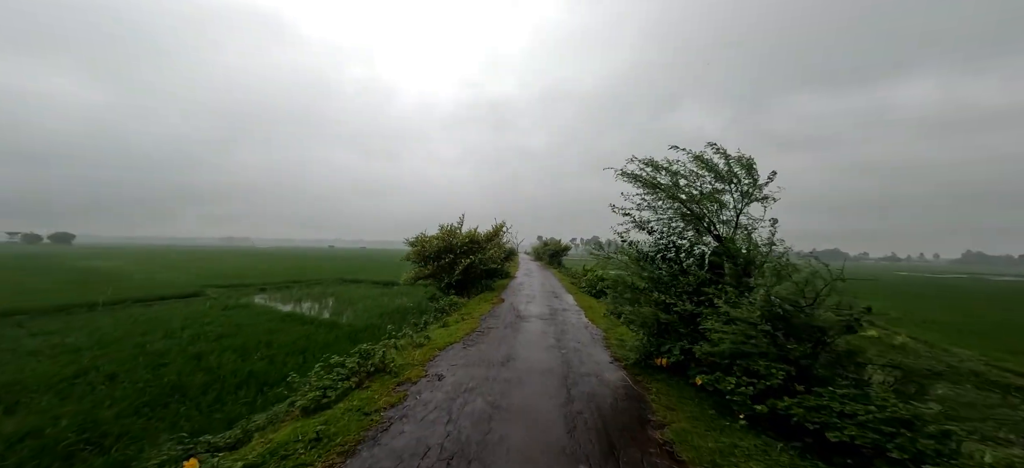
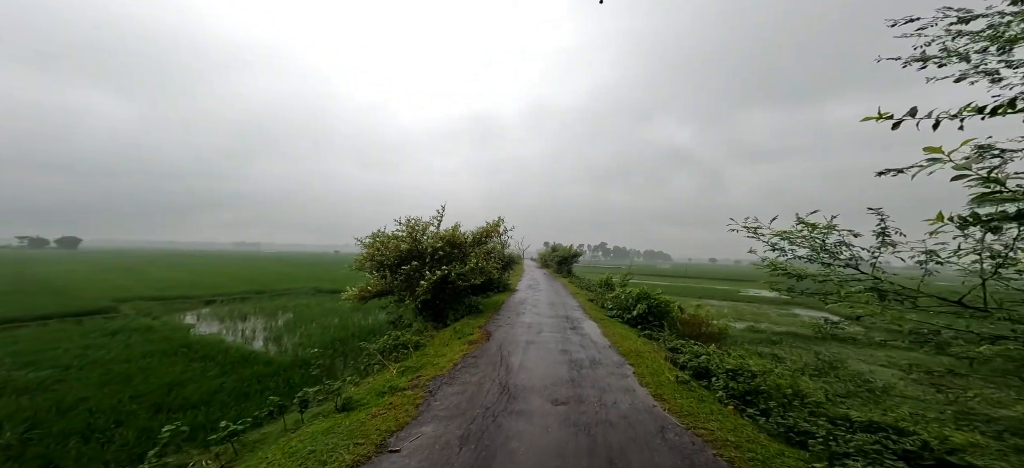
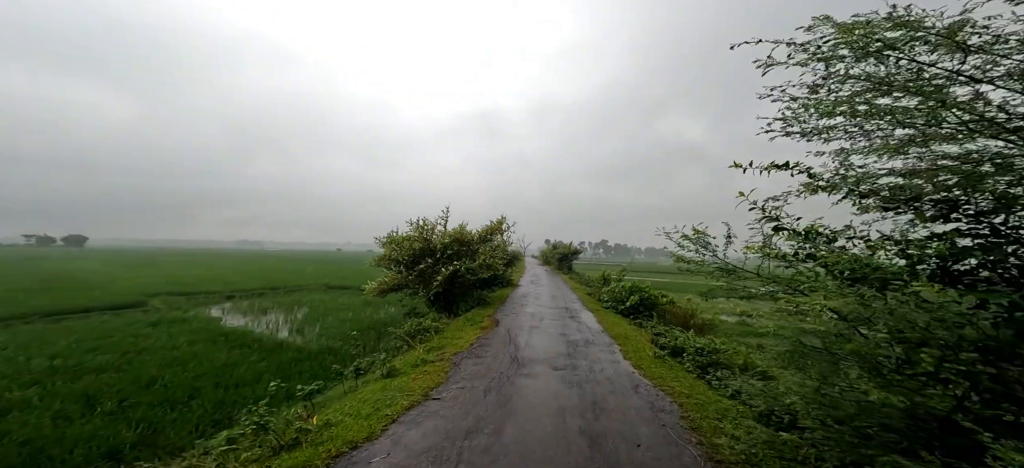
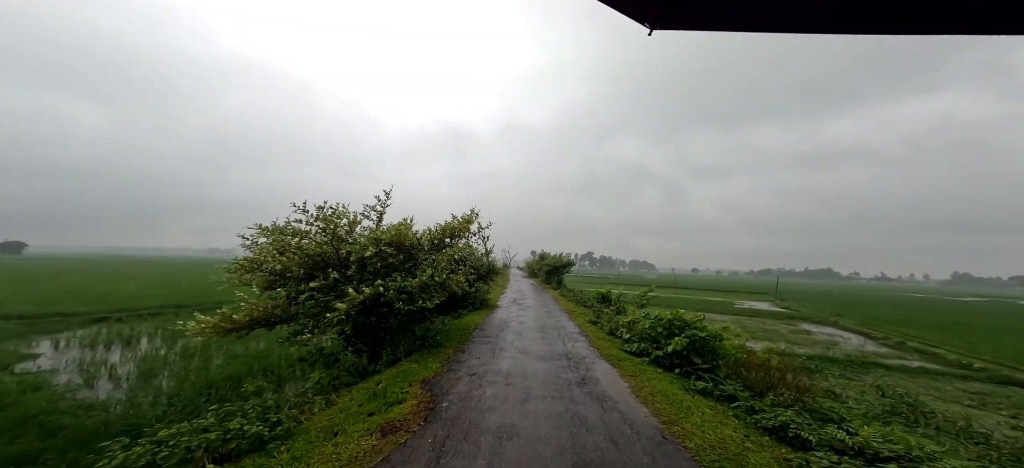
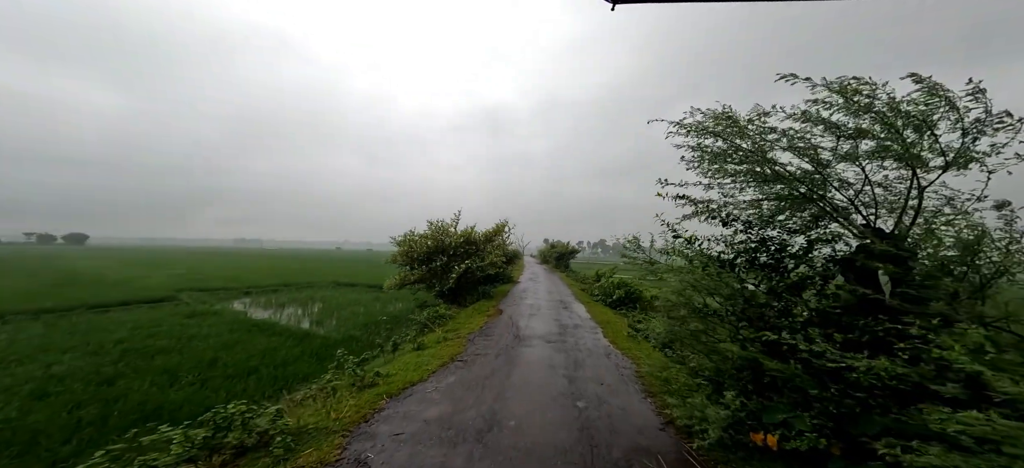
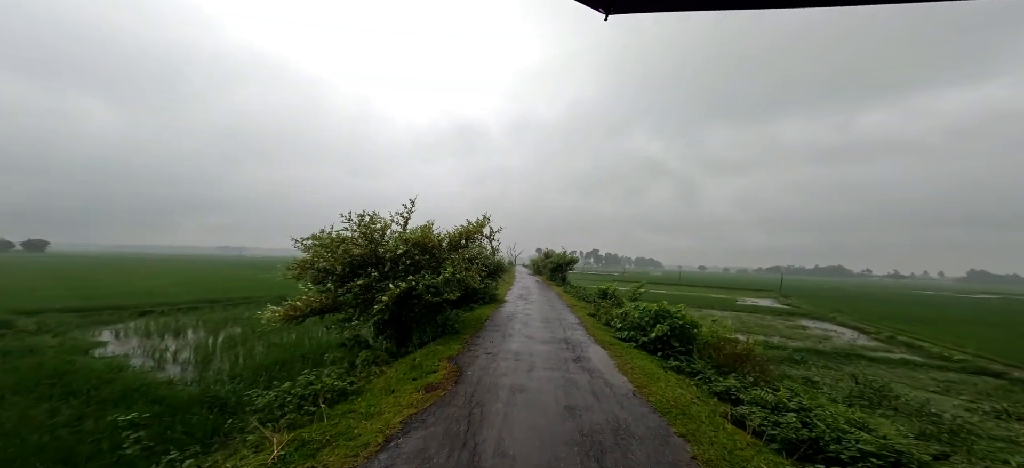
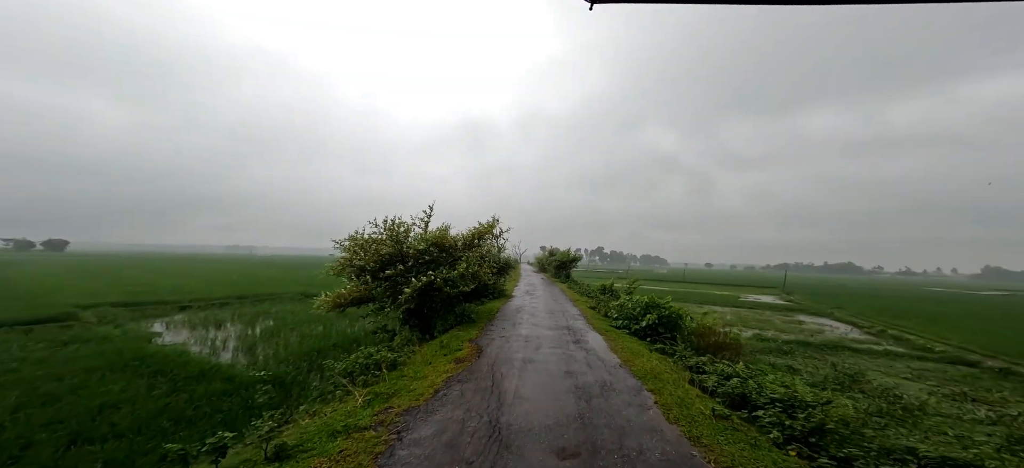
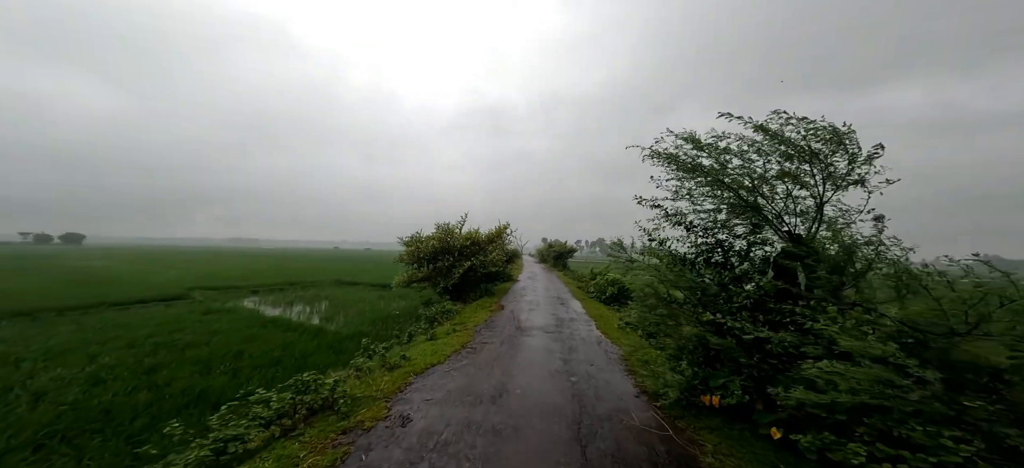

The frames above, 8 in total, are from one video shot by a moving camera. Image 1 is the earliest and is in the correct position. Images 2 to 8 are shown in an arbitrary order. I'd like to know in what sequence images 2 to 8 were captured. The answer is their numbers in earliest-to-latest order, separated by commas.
8, 5, 3, 2, 7, 6, 4
